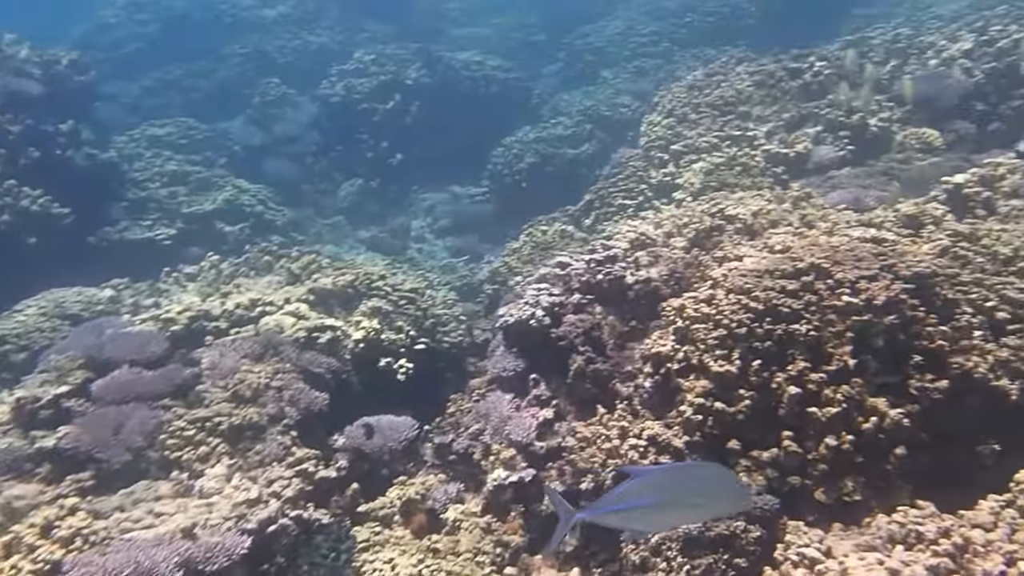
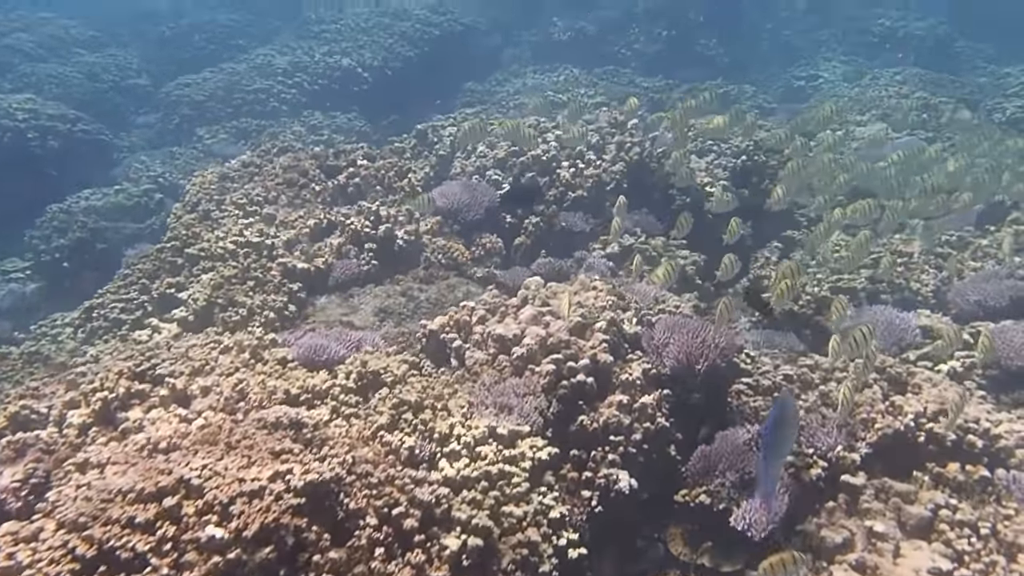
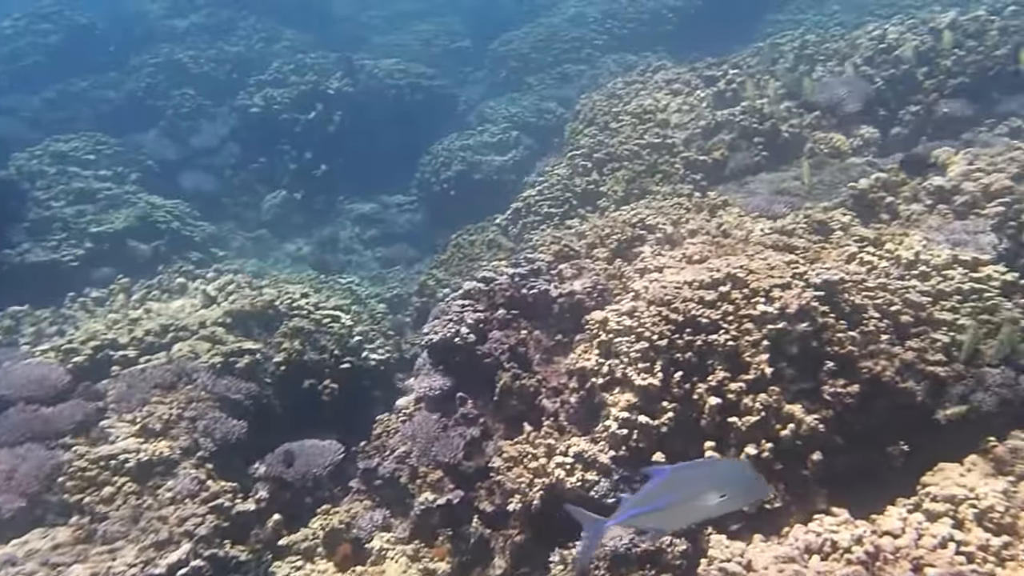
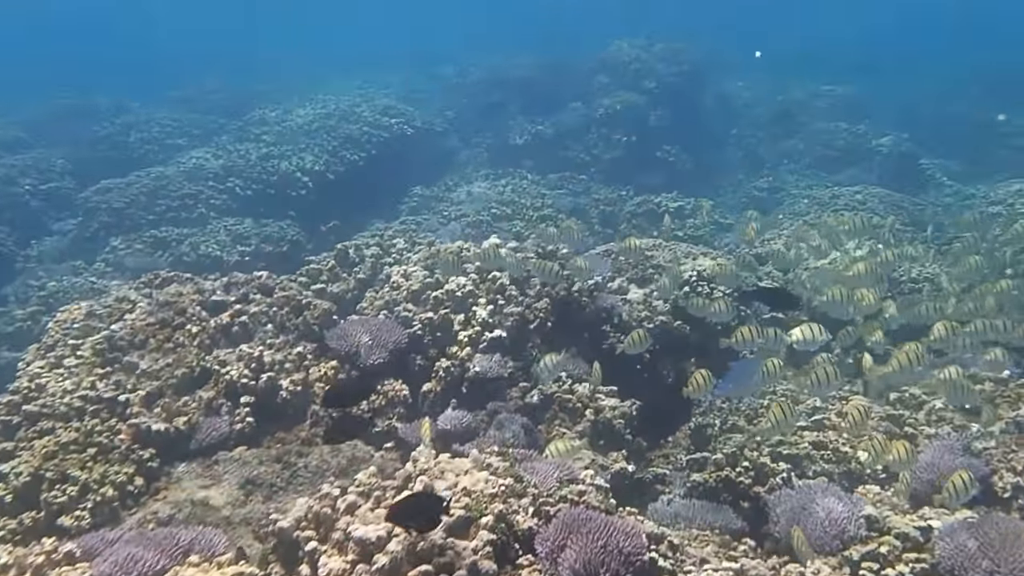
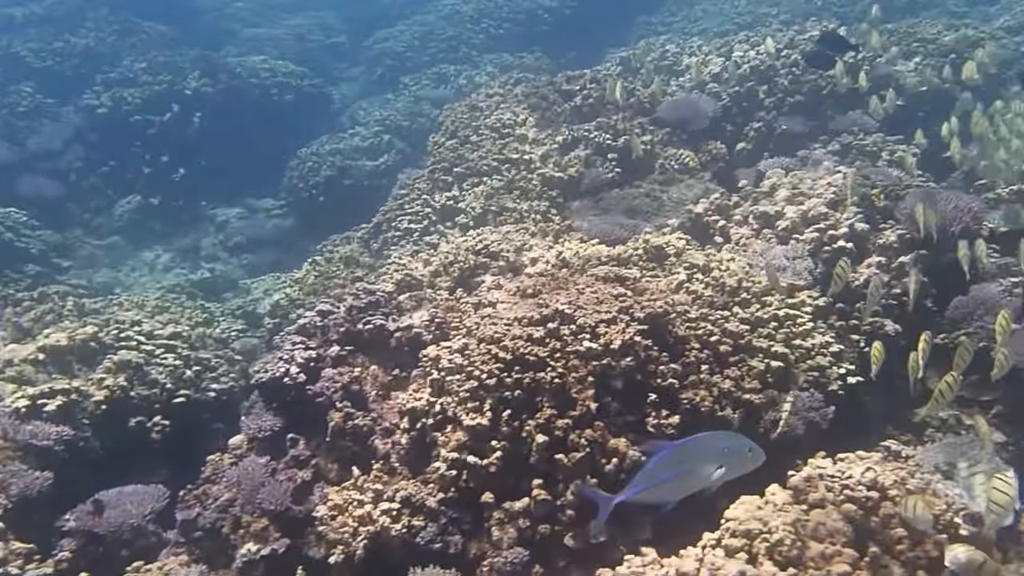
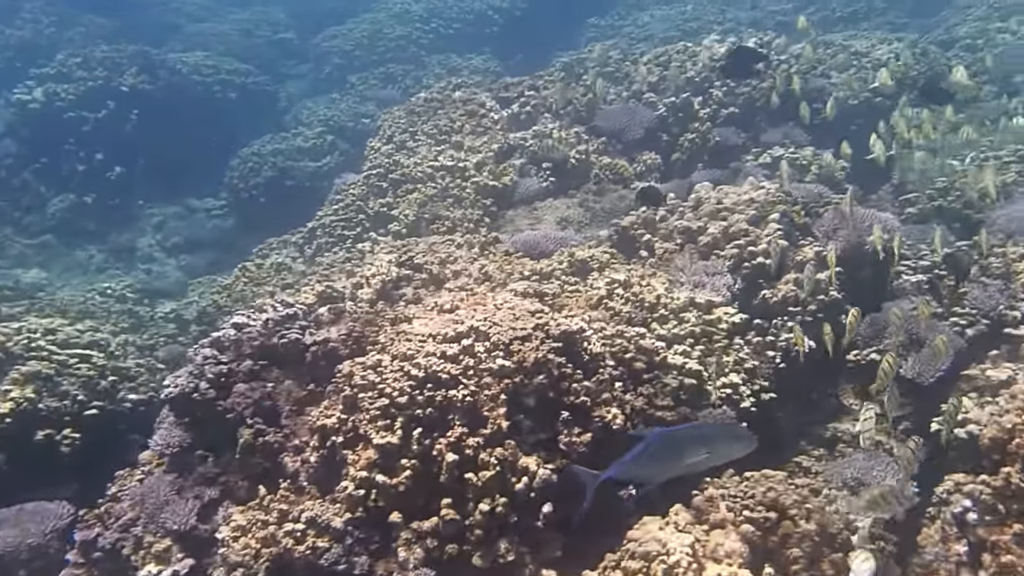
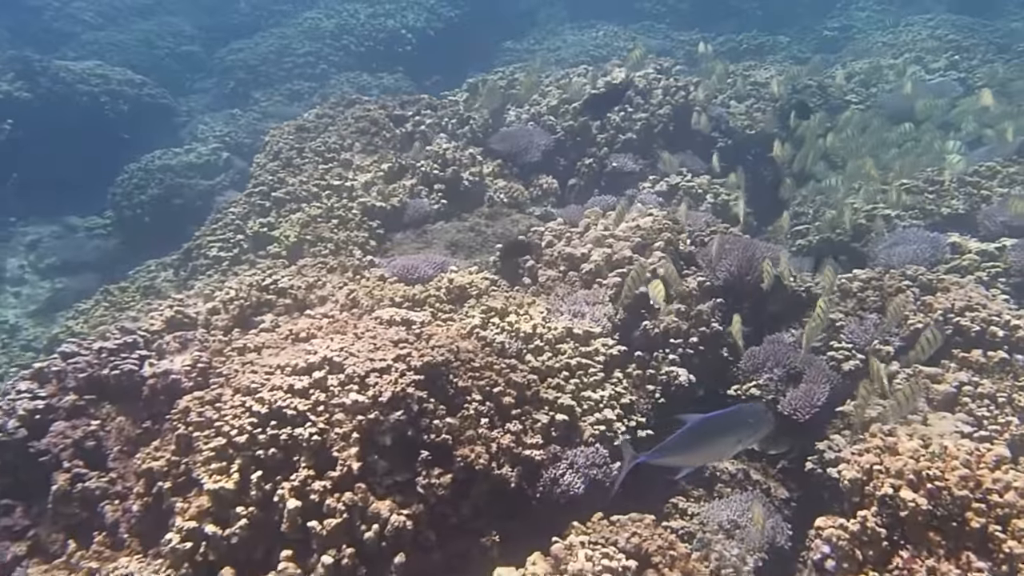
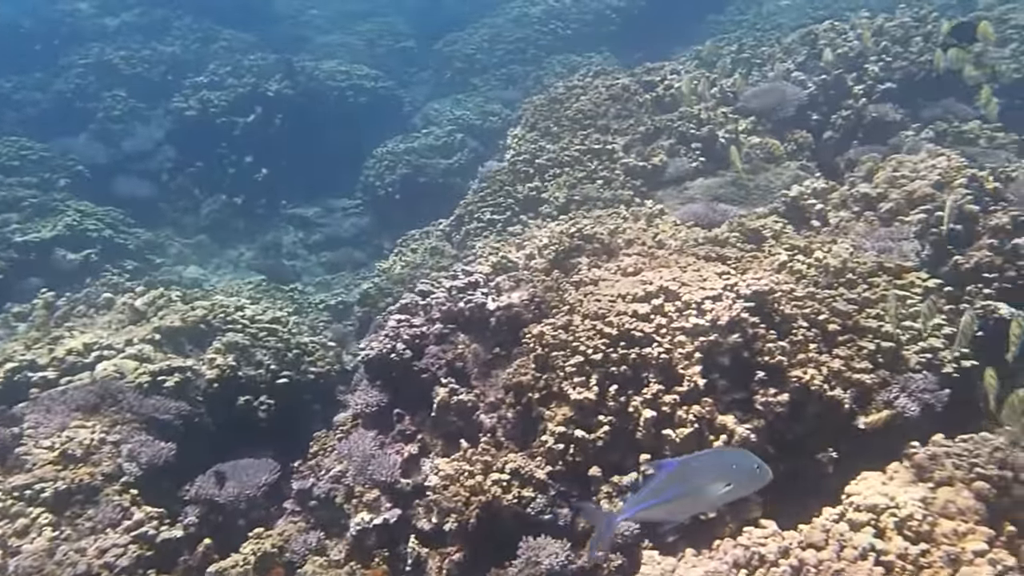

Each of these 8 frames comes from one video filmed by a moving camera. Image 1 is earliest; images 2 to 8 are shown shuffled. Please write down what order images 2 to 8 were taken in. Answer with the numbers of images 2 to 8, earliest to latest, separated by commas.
3, 8, 5, 6, 7, 2, 4
